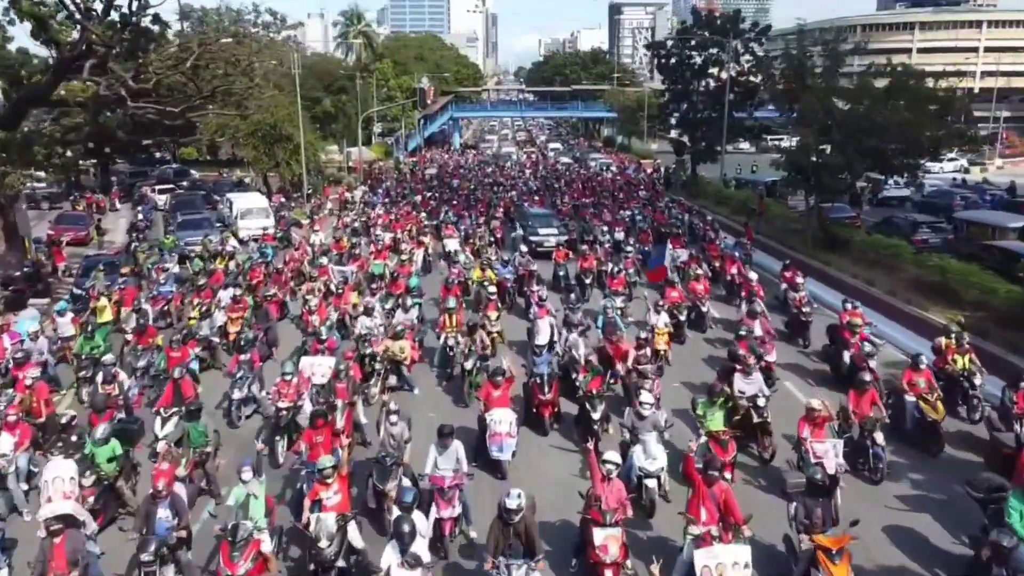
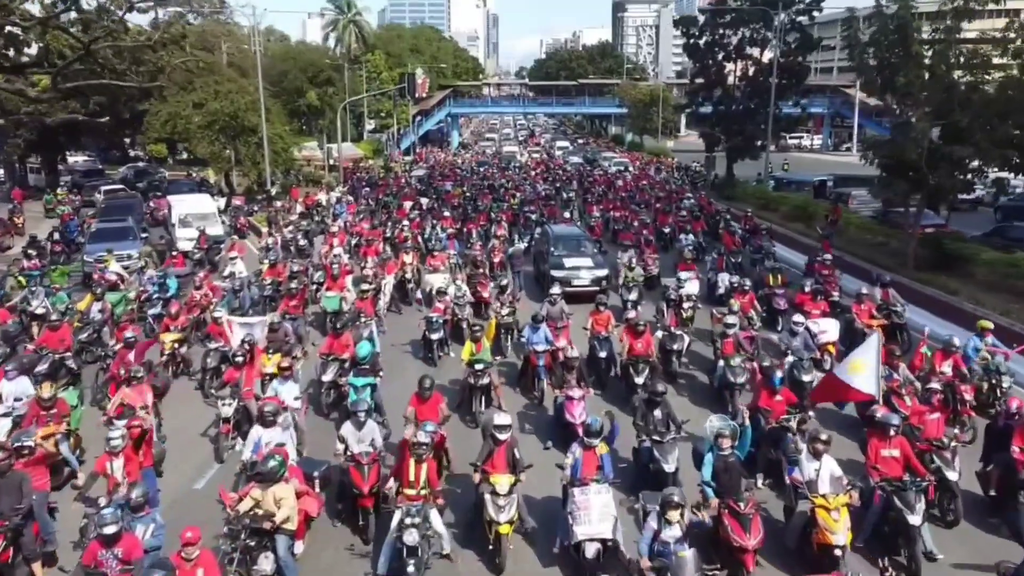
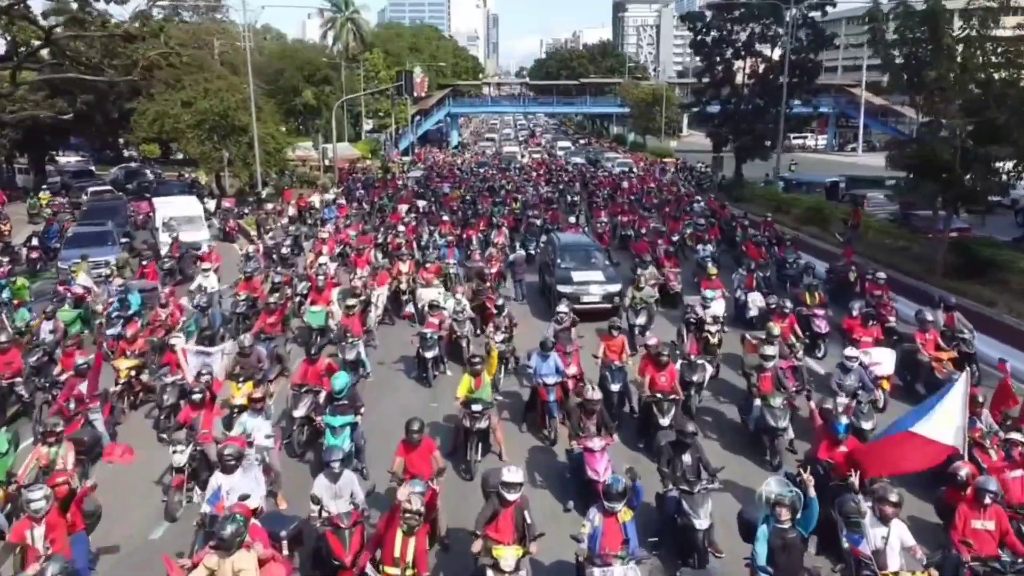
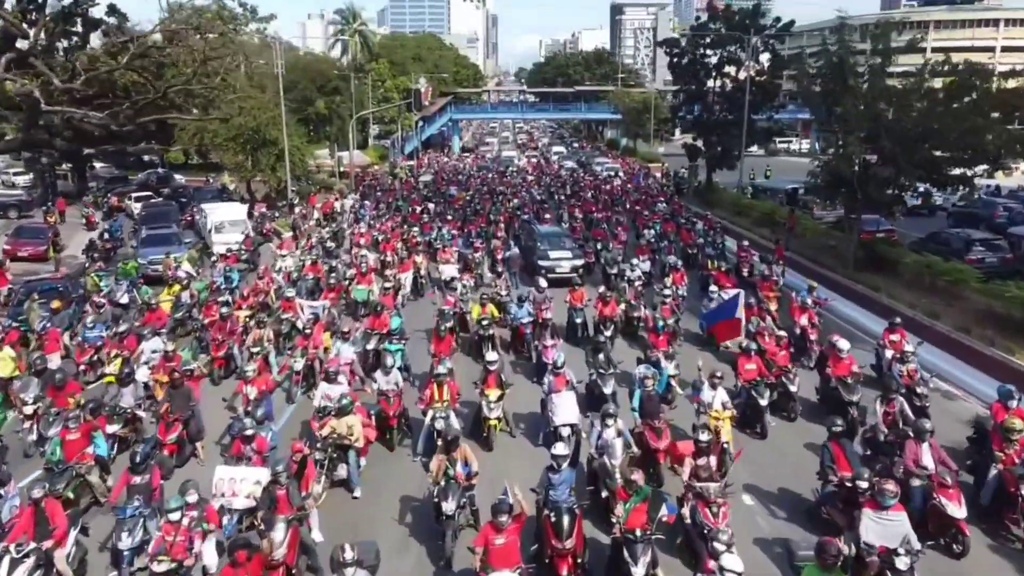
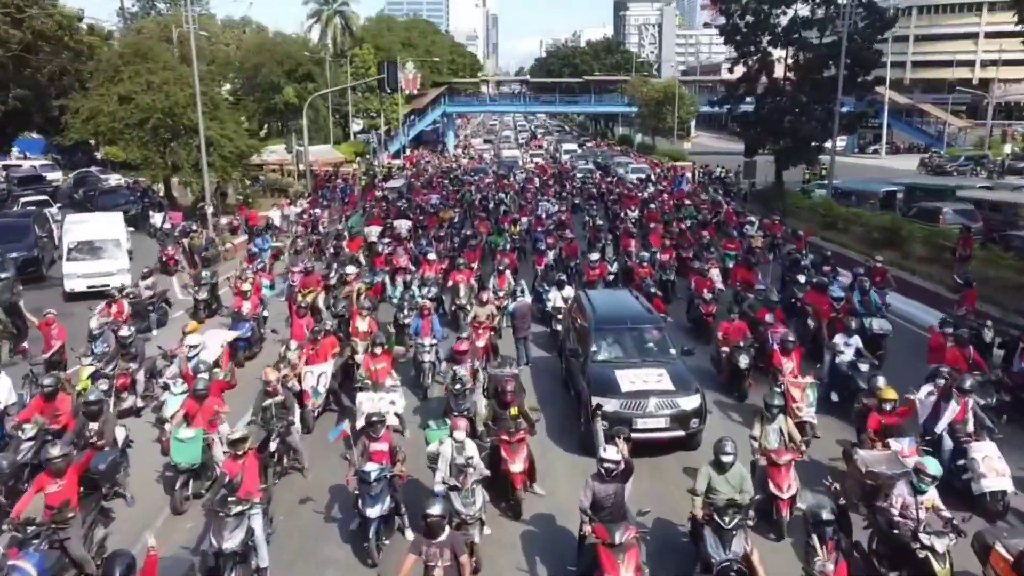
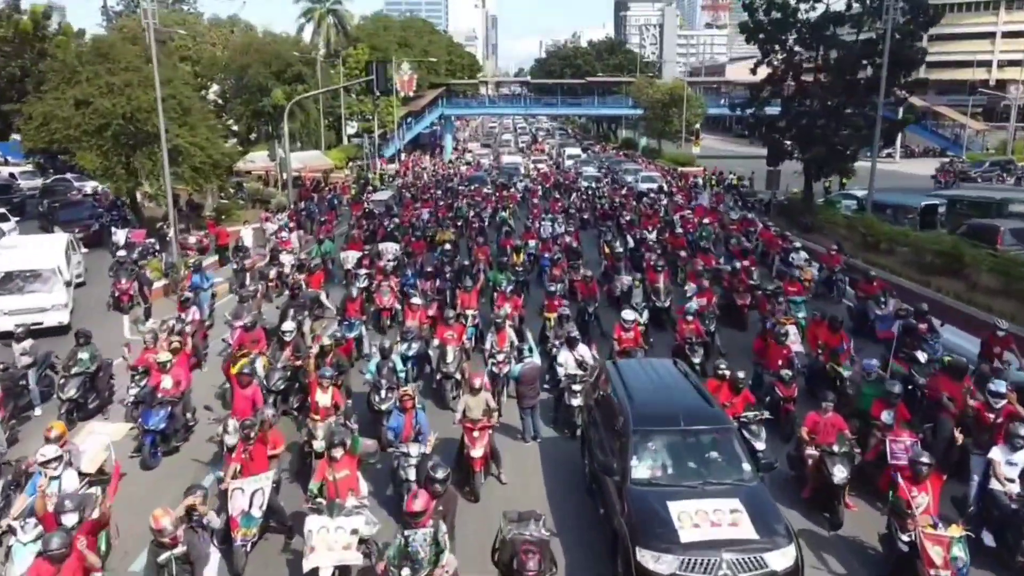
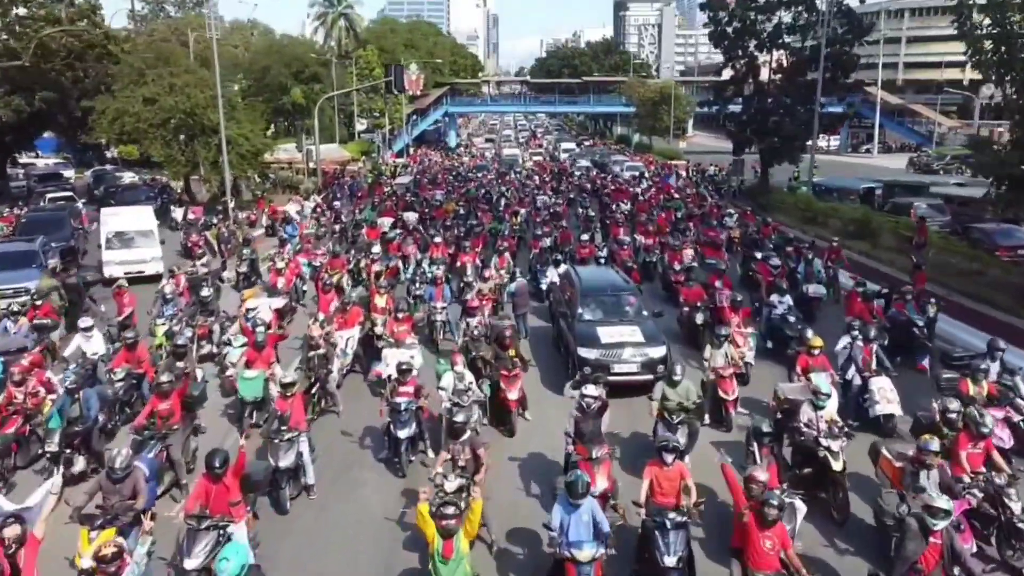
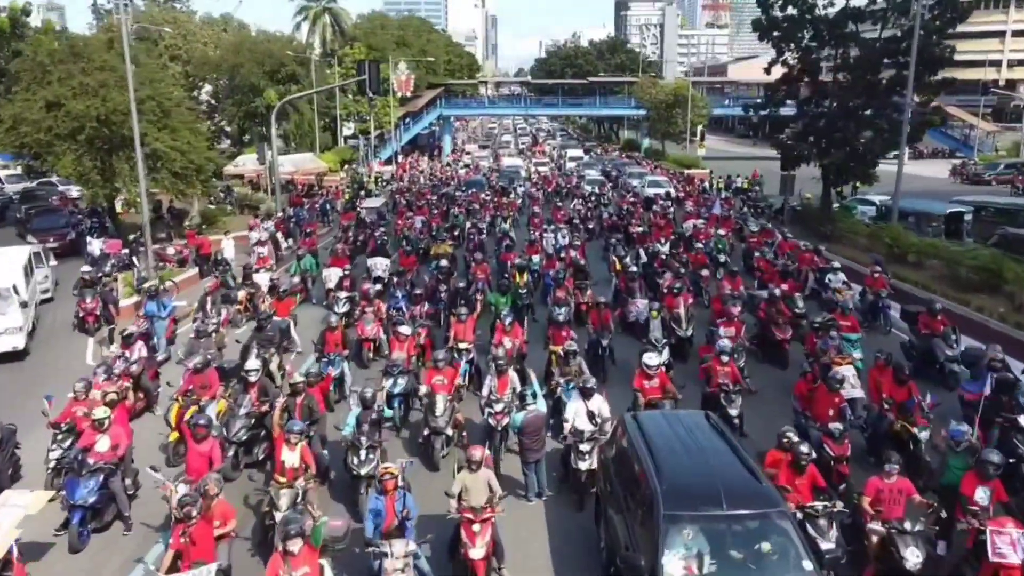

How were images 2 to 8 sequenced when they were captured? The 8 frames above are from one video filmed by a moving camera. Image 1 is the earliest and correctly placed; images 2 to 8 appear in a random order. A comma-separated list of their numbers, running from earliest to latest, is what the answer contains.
4, 2, 3, 7, 5, 6, 8
